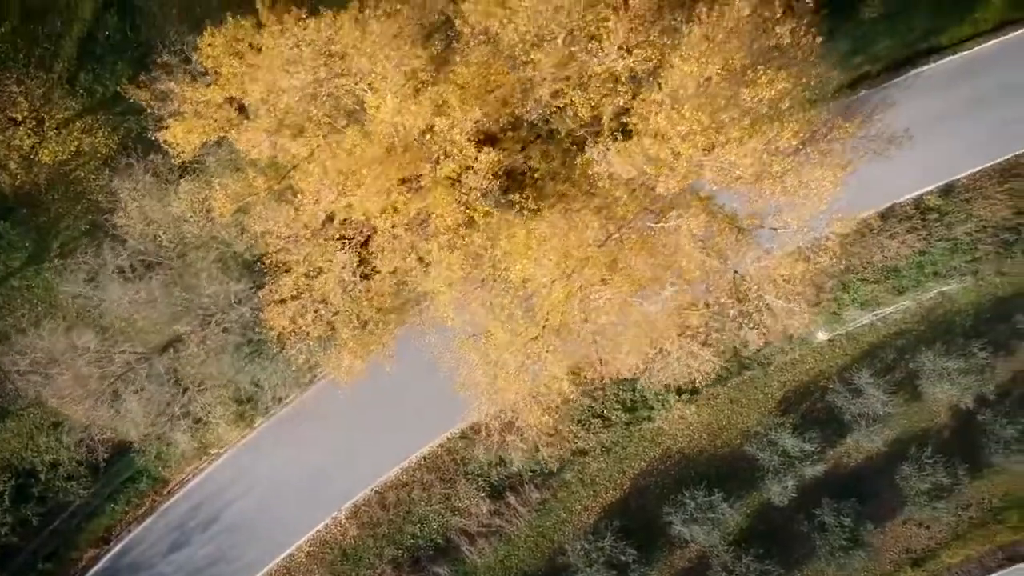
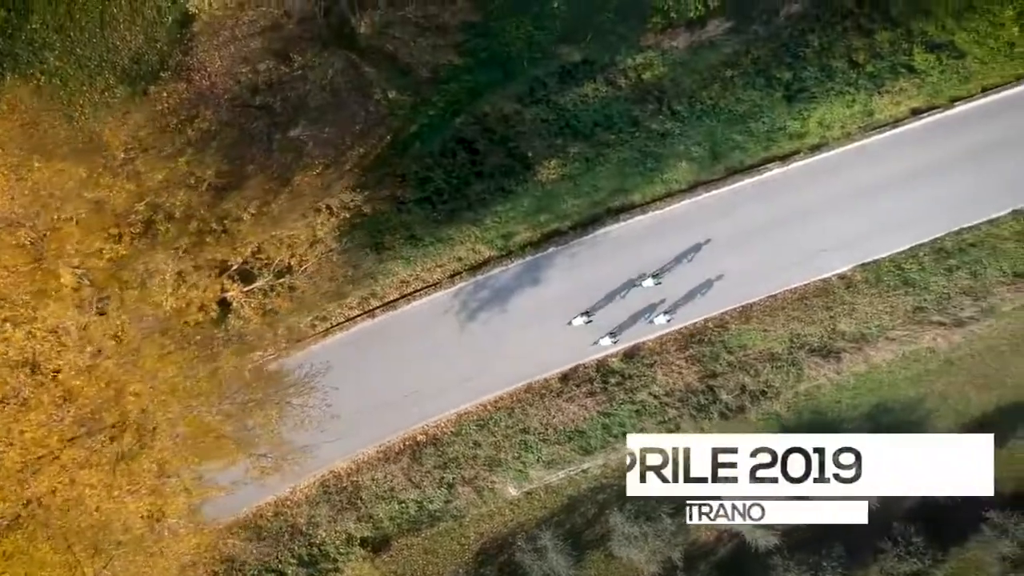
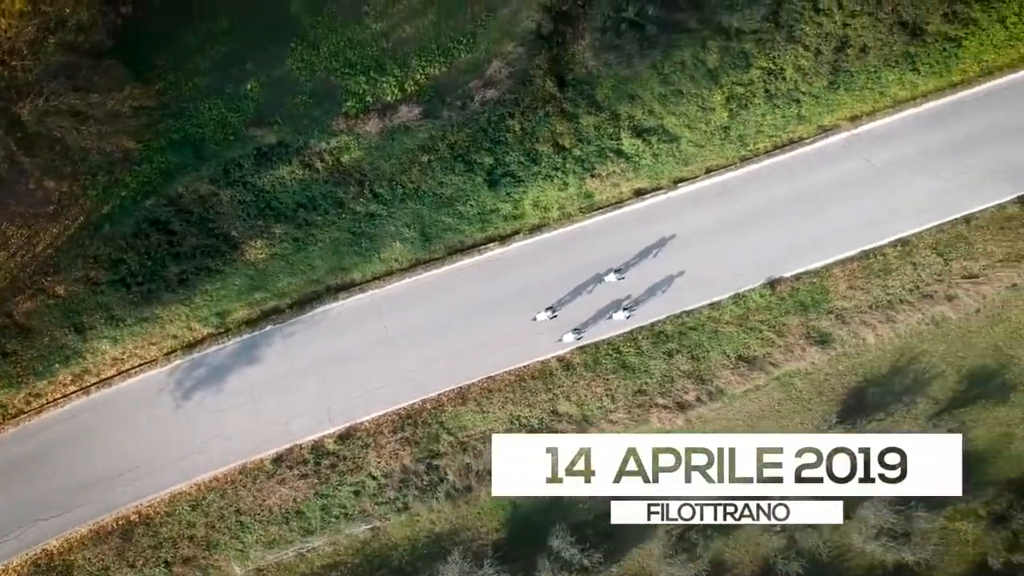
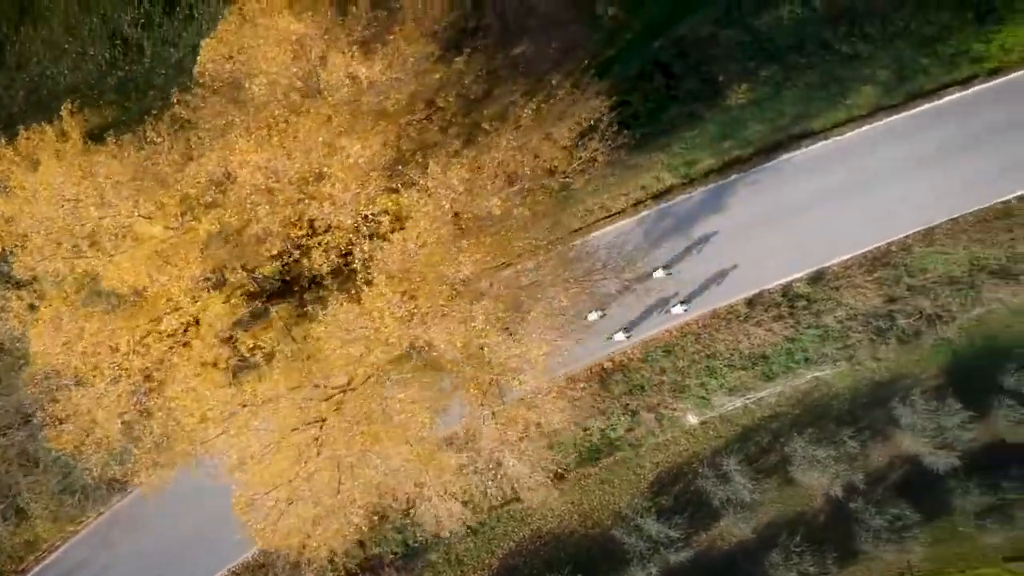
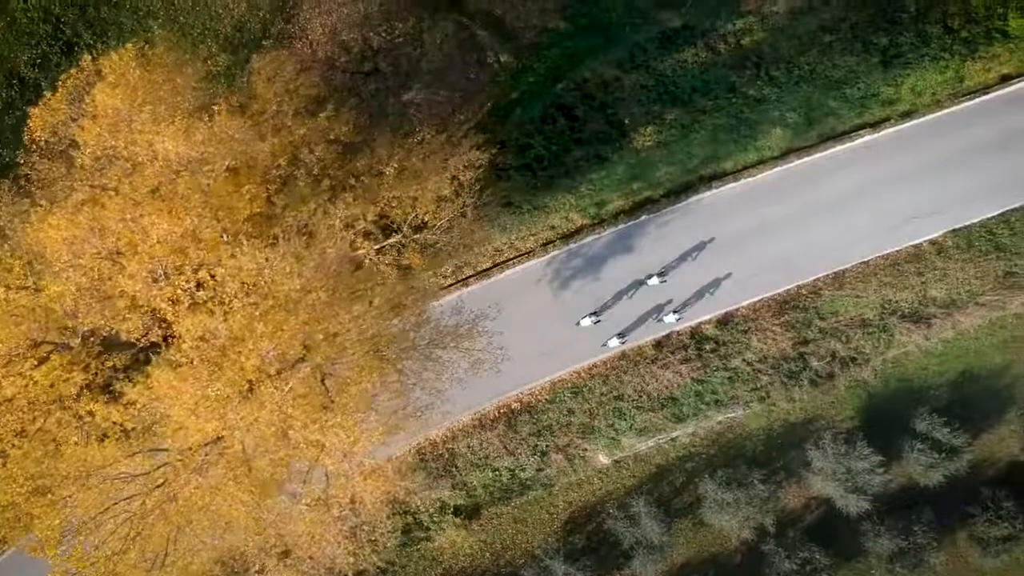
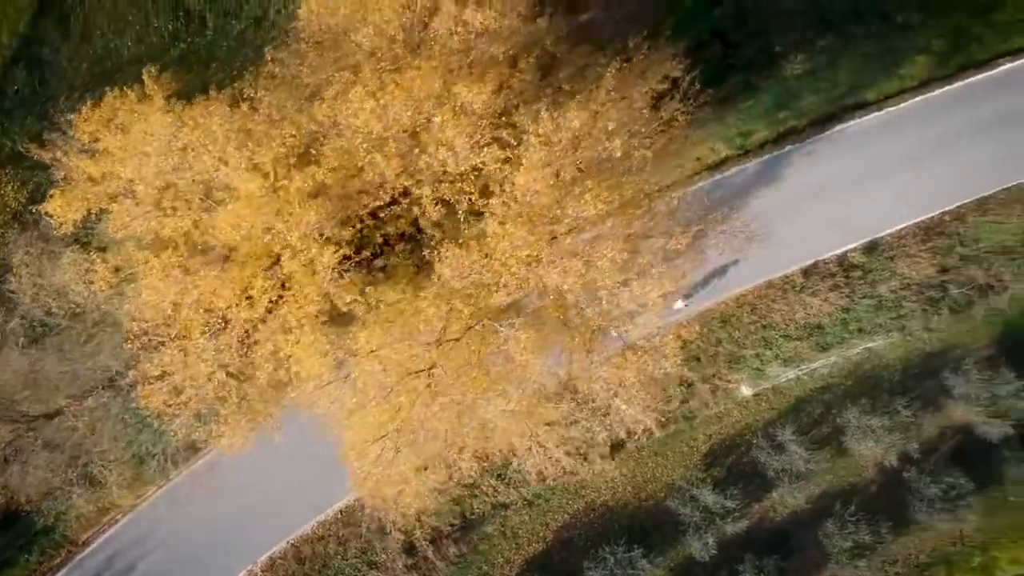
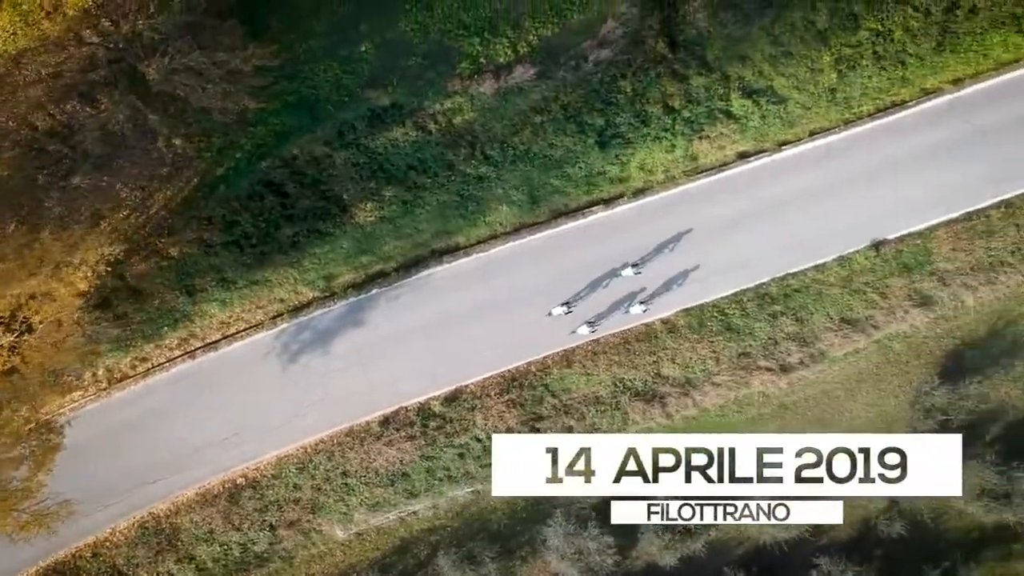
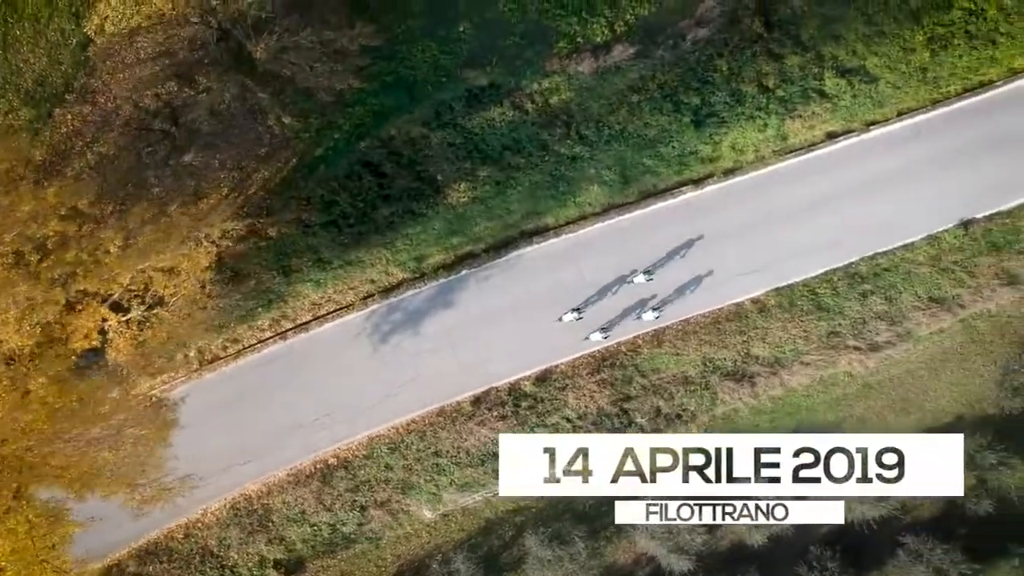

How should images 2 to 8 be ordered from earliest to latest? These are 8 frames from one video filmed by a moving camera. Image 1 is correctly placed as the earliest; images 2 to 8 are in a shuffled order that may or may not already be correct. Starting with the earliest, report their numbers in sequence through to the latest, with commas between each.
6, 4, 5, 2, 8, 7, 3
